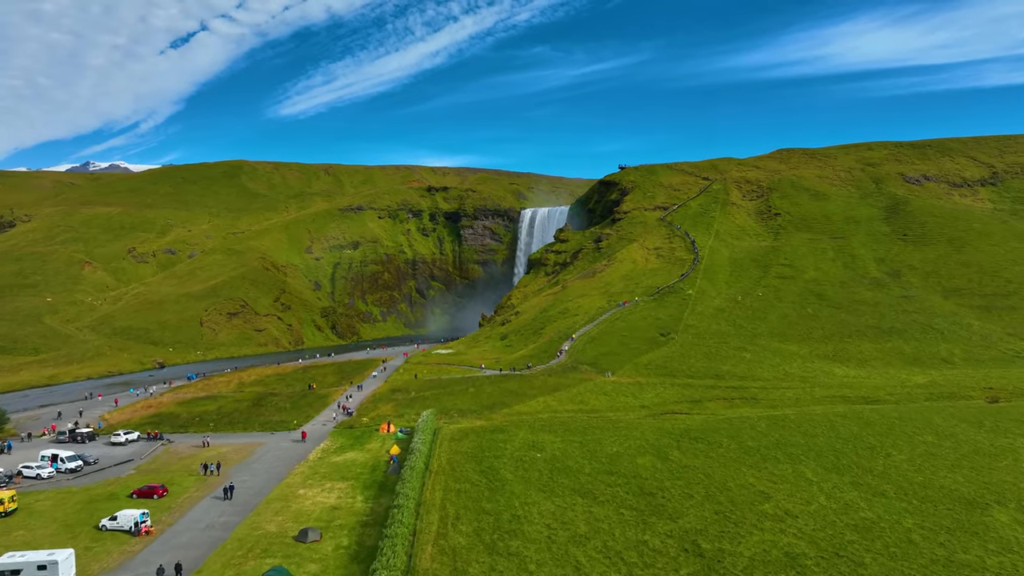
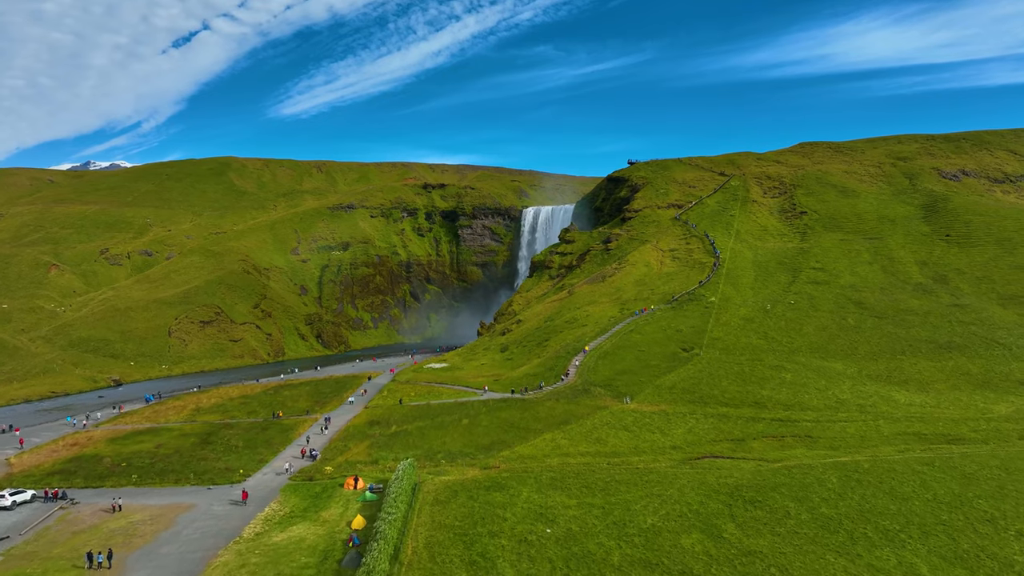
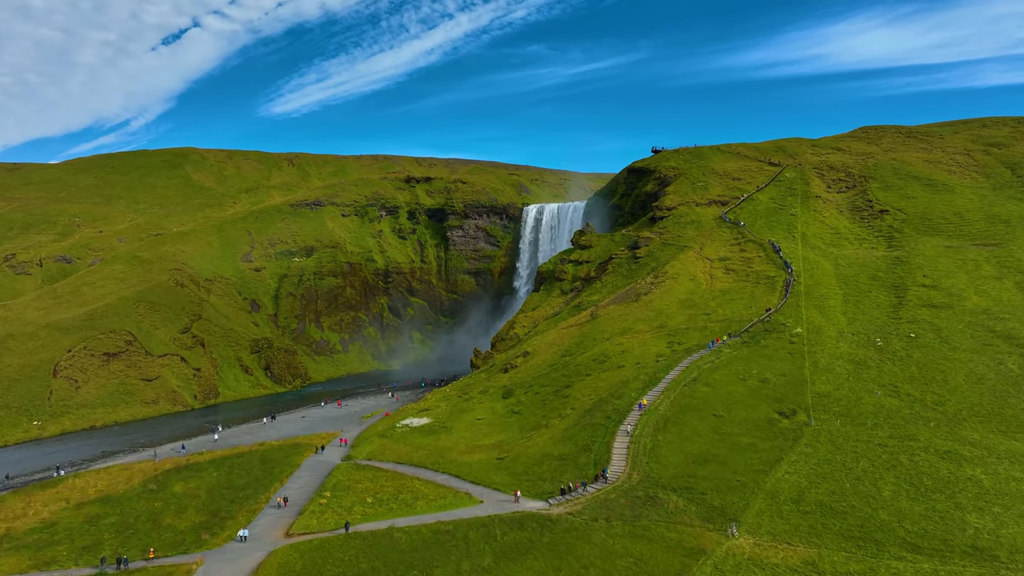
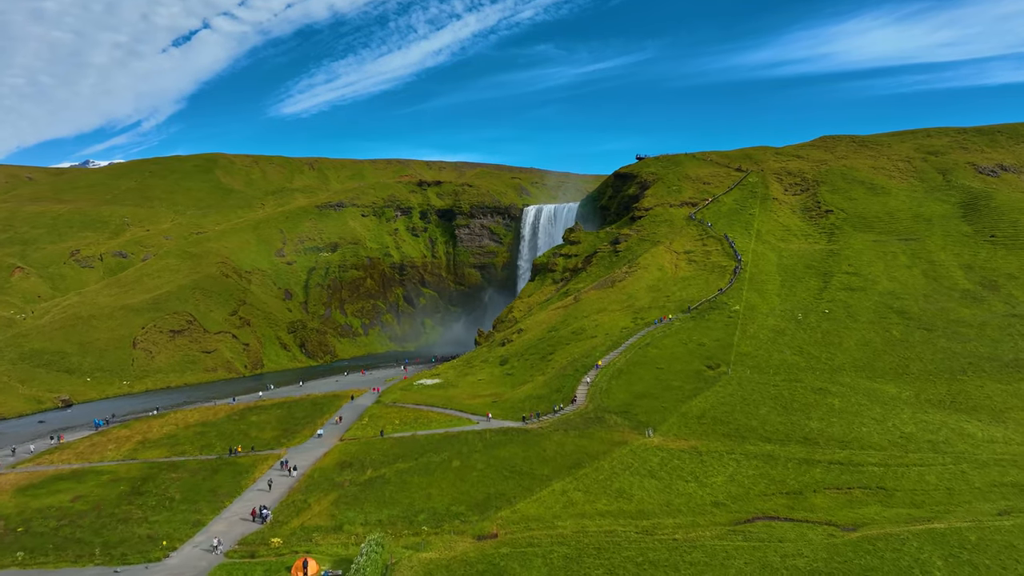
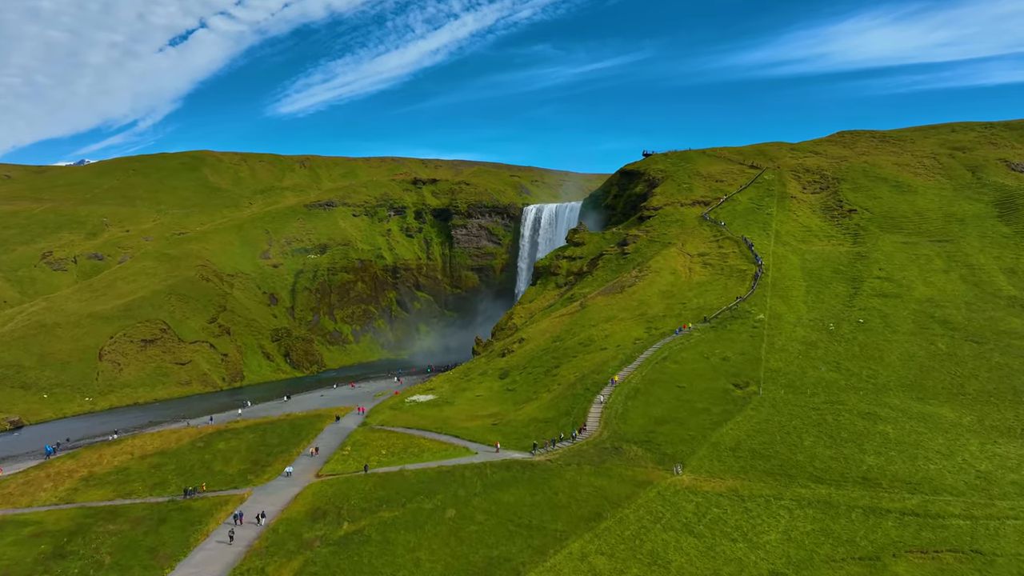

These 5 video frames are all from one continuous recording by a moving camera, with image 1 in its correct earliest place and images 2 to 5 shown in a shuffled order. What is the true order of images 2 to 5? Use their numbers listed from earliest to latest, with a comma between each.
2, 4, 5, 3
